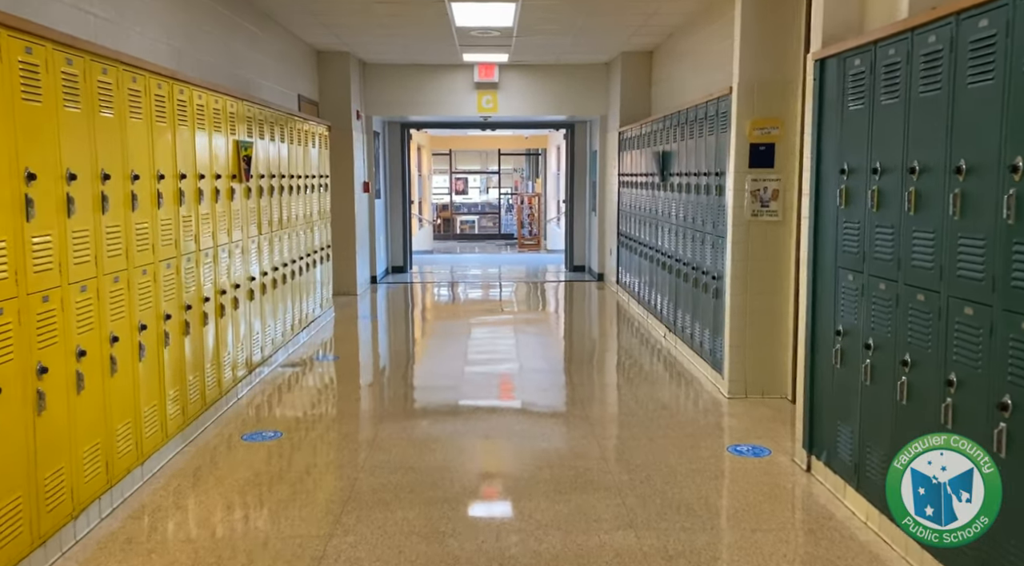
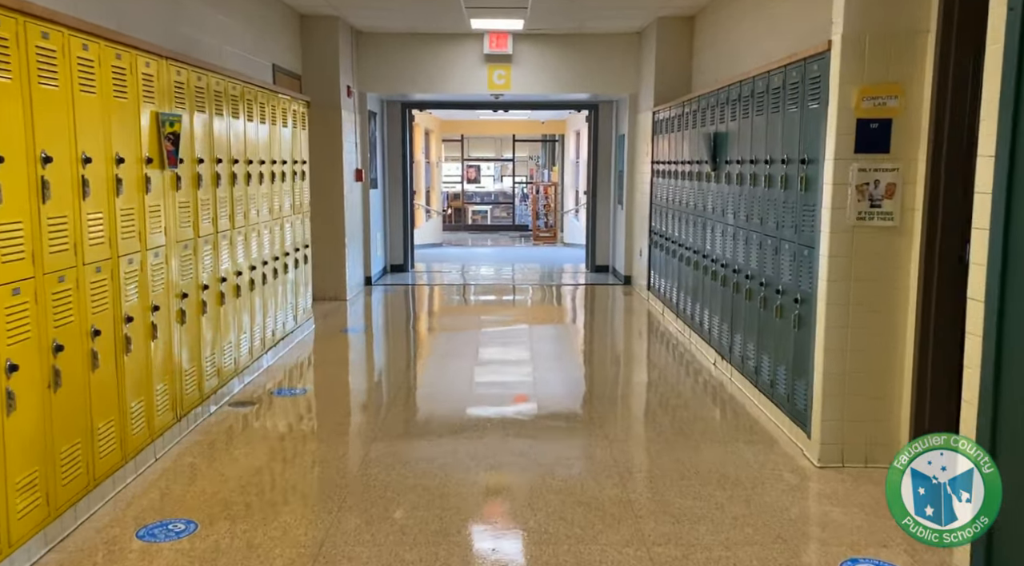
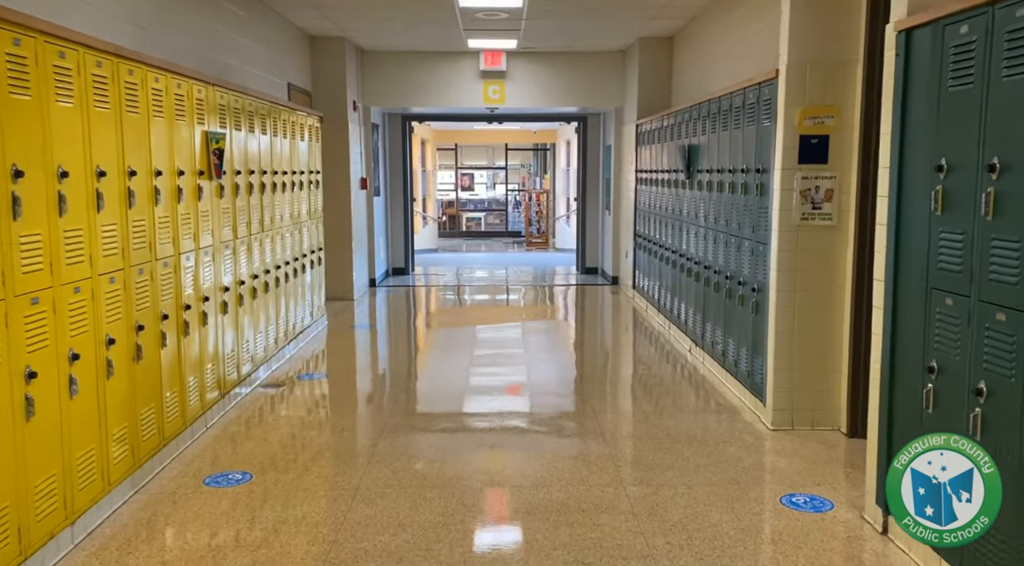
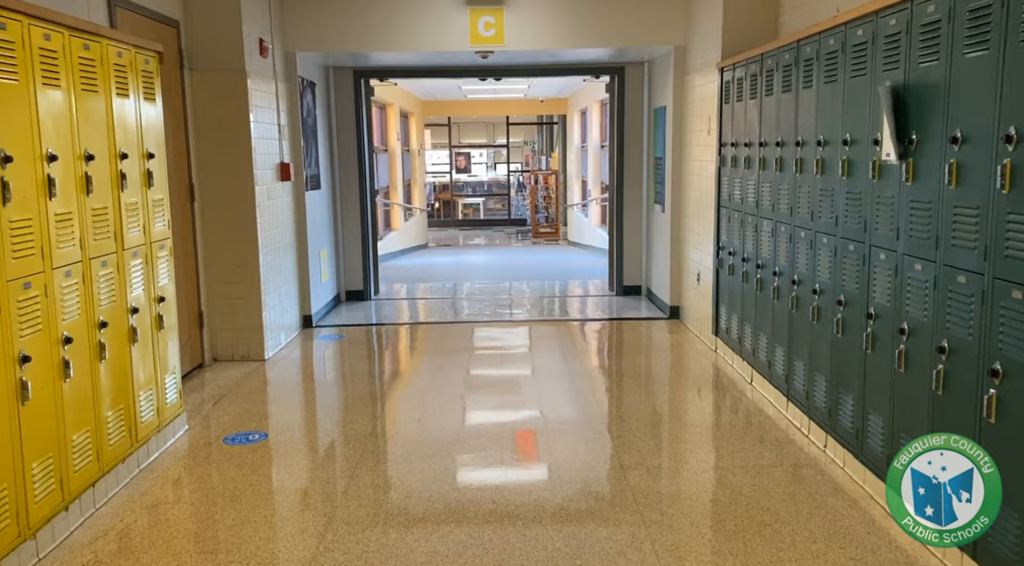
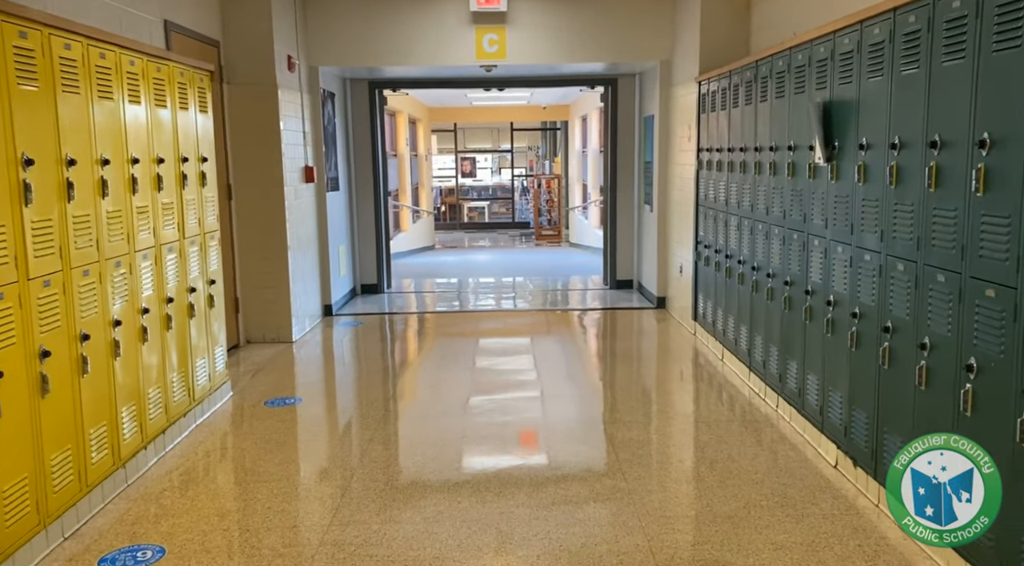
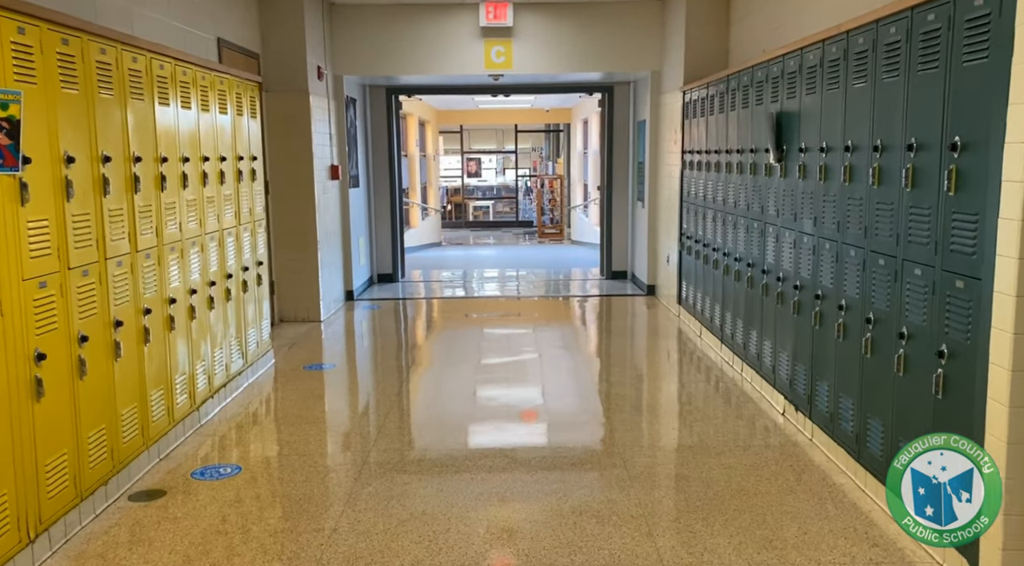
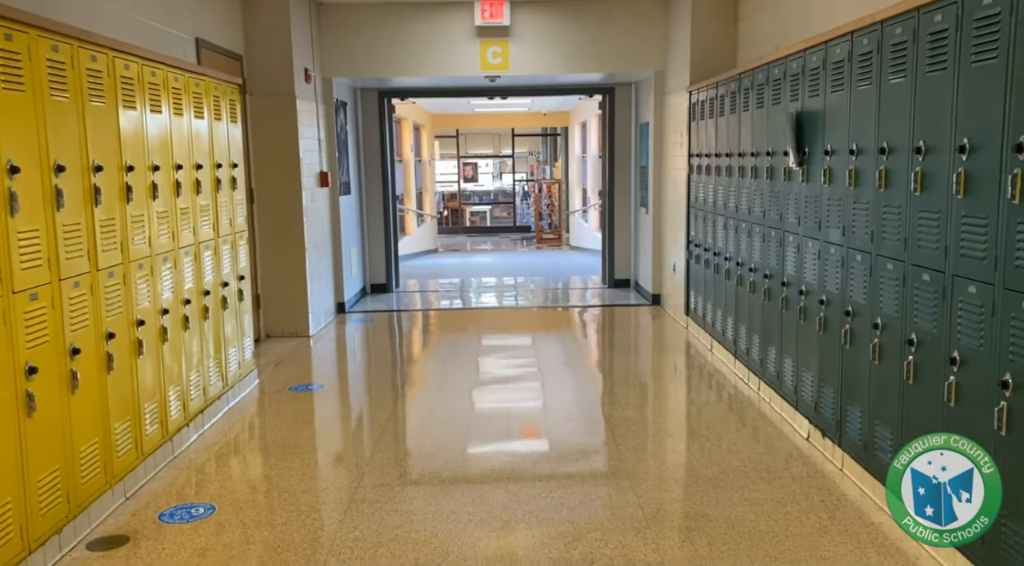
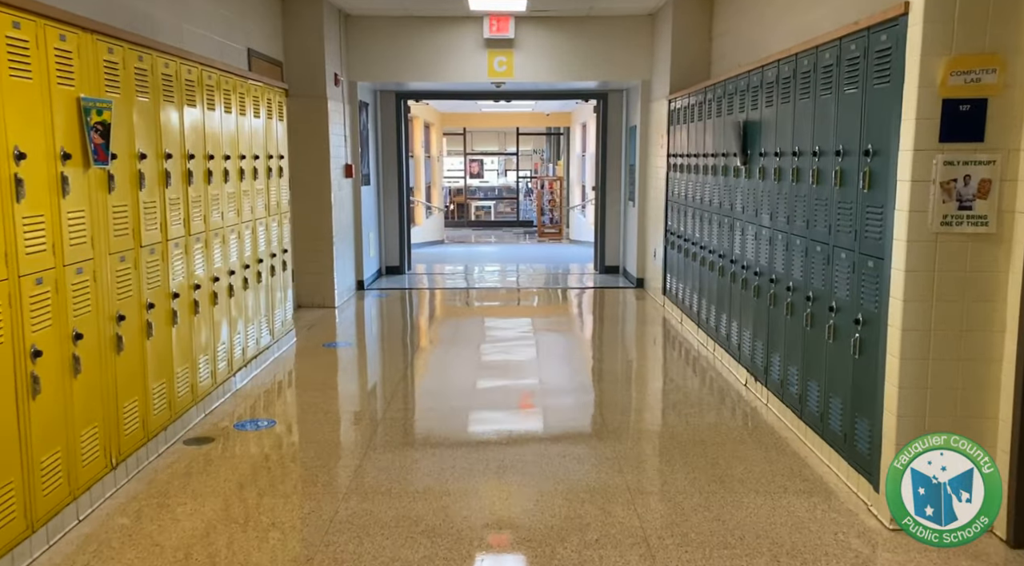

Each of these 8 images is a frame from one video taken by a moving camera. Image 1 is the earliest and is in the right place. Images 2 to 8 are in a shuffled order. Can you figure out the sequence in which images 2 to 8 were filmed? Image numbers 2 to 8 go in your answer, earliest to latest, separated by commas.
3, 2, 8, 6, 7, 5, 4
